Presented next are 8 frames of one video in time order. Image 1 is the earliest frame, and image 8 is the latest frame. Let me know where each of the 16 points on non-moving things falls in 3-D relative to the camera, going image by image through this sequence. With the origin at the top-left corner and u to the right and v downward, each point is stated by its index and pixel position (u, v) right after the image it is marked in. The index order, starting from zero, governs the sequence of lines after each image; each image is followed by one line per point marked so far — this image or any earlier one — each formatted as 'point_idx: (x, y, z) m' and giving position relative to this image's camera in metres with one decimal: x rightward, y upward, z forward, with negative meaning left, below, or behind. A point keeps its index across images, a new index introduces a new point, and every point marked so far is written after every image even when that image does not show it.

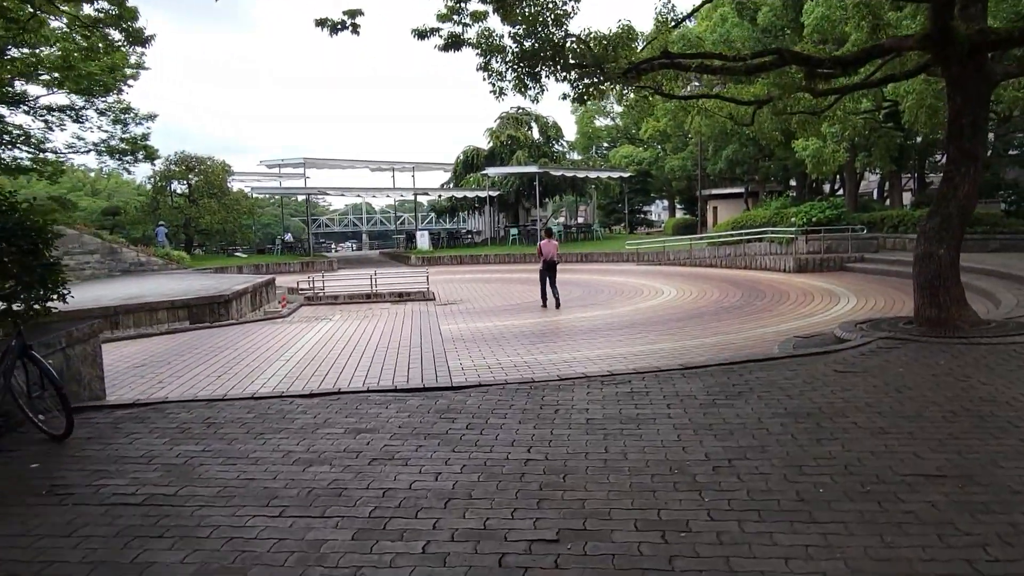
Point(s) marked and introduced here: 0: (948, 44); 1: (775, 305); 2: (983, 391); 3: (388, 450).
0: (+3.8, +2.1, +6.4) m
1: (+4.9, -0.3, +13.3) m
2: (+3.0, -0.7, +4.8) m
3: (-0.7, -0.9, +4.0) m
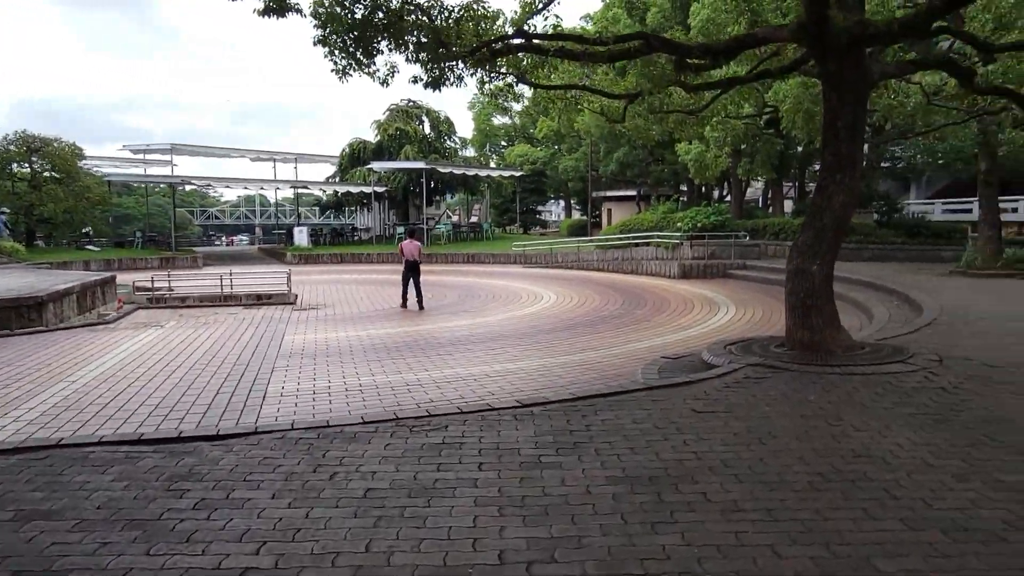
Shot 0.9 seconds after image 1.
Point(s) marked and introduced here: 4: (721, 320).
0: (+2.4, +2.0, +5.7) m
1: (+2.6, -0.5, +12.7) m
2: (+1.9, -0.8, +4.0) m
3: (-1.7, -1.0, +2.8) m
4: (+3.6, -0.5, +12.1) m
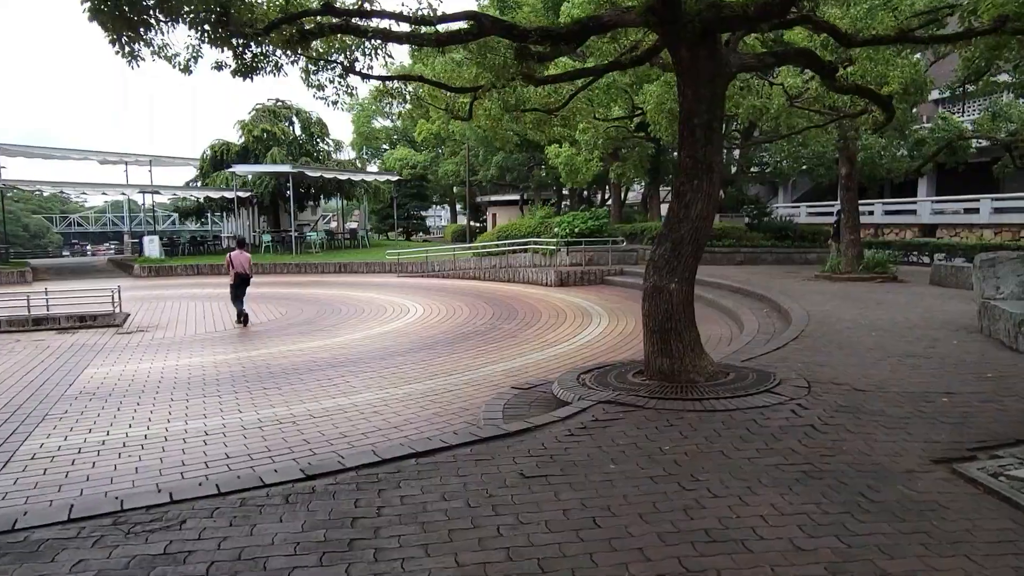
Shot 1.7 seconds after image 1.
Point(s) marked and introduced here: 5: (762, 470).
0: (+1.1, +1.8, +4.9) m
1: (+0.3, -0.7, +11.9) m
2: (+0.9, -1.0, +3.2) m
3: (-2.5, -1.2, +1.4) m
4: (+1.4, -0.7, +11.5) m
5: (+1.3, -0.9, +3.7) m
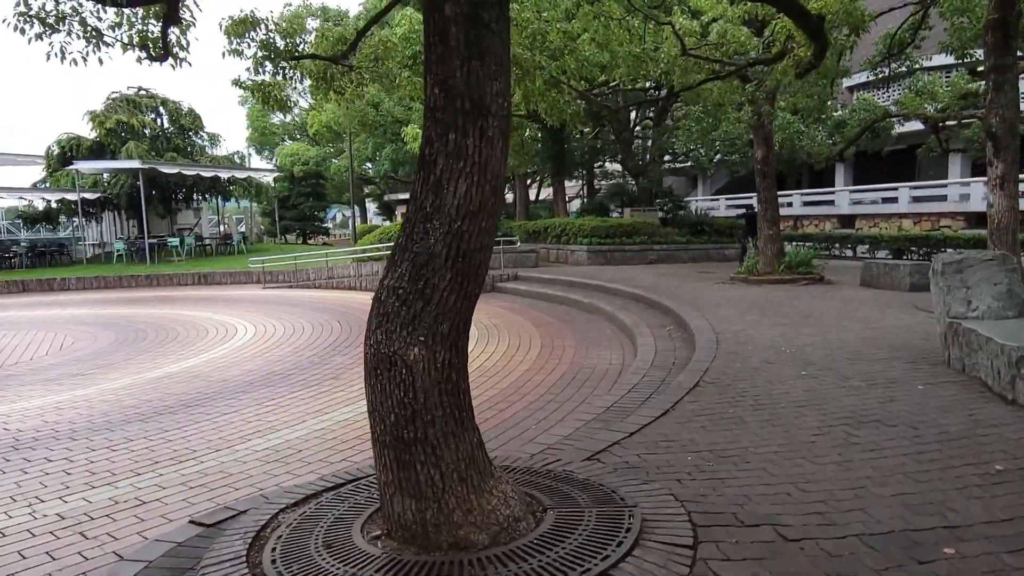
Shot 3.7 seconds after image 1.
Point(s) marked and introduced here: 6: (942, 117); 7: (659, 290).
0: (-0.4, +1.6, +2.2) m
1: (-1.8, -0.9, +9.0) m
2: (-0.4, -1.2, +0.4) m
3: (-3.6, -1.6, -1.6) m
4: (-0.7, -0.9, +8.7) m
5: (0.0, -1.2, +1.0) m
6: (+8.5, +3.4, +14.5) m
7: (+2.5, 0.0, +12.5) m
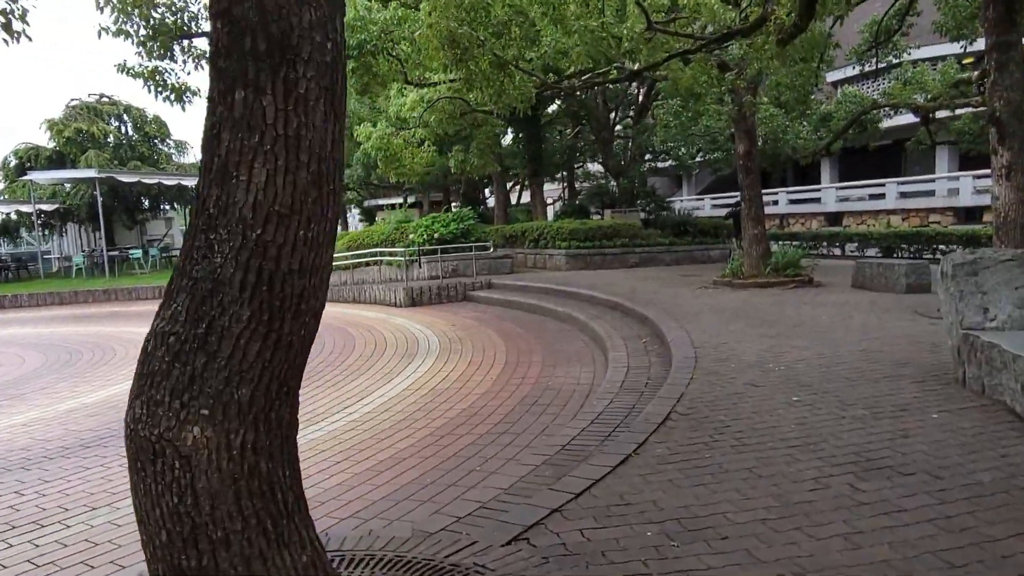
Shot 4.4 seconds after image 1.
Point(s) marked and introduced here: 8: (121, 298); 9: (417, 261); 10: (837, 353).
0: (-0.8, +1.5, +1.3) m
1: (-2.2, -1.1, +8.1) m
2: (-0.7, -1.3, -0.5) m
3: (-3.9, -1.7, -2.6) m
4: (-1.1, -1.0, +7.8) m
5: (-0.4, -1.2, +0.1) m
6: (+7.9, +3.4, +13.7) m
7: (+2.0, -0.1, +11.6) m
8: (-10.5, -0.3, +19.8) m
9: (-2.2, +0.6, +17.1) m
10: (+2.7, -0.5, +6.2) m
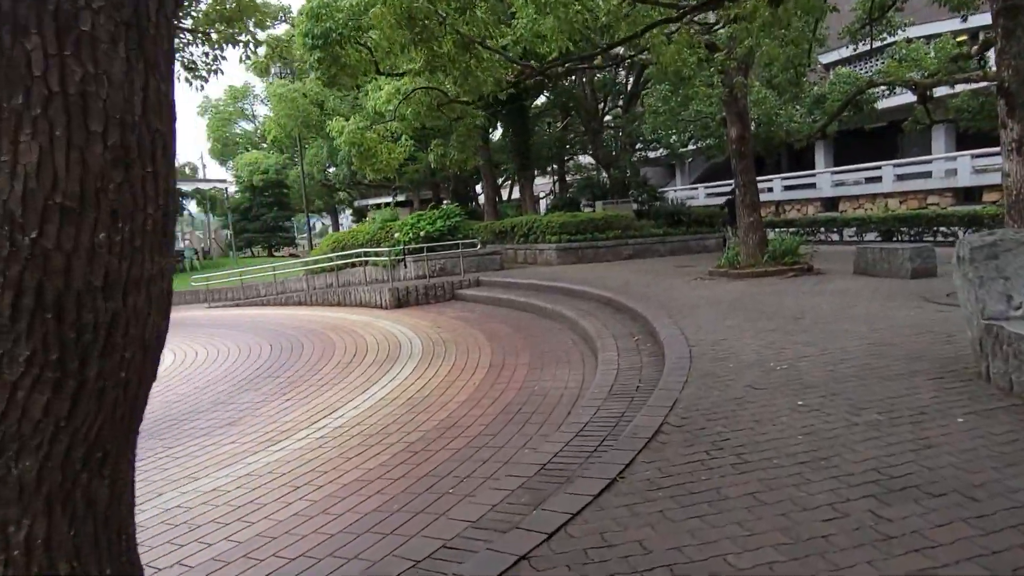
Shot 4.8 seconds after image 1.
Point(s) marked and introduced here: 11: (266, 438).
0: (-1.0, +1.4, +0.8) m
1: (-2.4, -1.1, +7.6) m
2: (-0.8, -1.4, -1.0) m
3: (-4.0, -1.9, -3.1) m
4: (-1.3, -1.1, +7.3) m
5: (-0.5, -1.3, -0.4) m
6: (+7.5, +3.7, +13.2) m
7: (+1.8, 0.0, +11.1) m
8: (-10.7, -0.5, +19.2) m
9: (-2.5, +0.6, +16.6) m
10: (+2.6, -0.5, +5.7) m
11: (-2.0, -1.2, +6.1) m
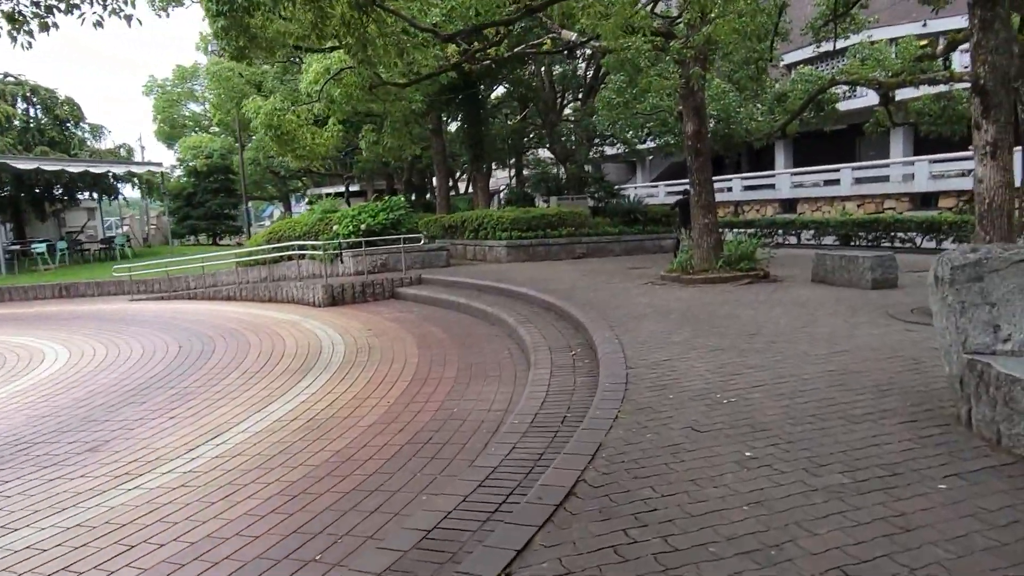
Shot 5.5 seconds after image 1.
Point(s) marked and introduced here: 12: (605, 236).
0: (-1.4, +1.3, -0.2) m
1: (-3.1, -1.1, +6.6) m
2: (-1.1, -1.5, -1.9) m
3: (-4.2, -2.0, -4.1) m
4: (-2.0, -1.1, +6.4) m
5: (-0.8, -1.4, -1.3) m
6: (+6.6, +3.5, +12.7) m
7: (+0.9, -0.1, +10.3) m
8: (-12.0, -0.2, +17.8) m
9: (-3.6, +0.7, +15.5) m
10: (+1.9, -0.6, +5.0) m
11: (-2.7, -1.3, +5.1) m
12: (+2.3, +1.3, +18.5) m
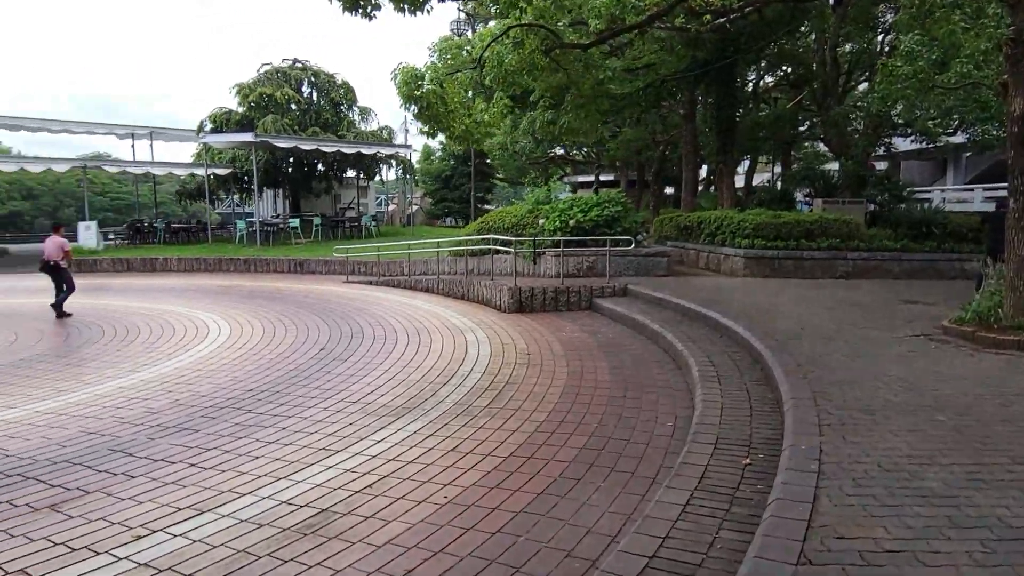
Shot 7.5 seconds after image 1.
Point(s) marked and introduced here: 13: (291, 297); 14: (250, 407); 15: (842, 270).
0: (-2.8, +1.1, -1.8) m
1: (-2.3, -1.2, +5.2) m
2: (-3.4, -1.7, -3.4) m
3: (-7.1, -1.9, -4.4) m
4: (-1.3, -1.3, +4.6) m
5: (-2.9, -1.7, -2.9) m
6: (+9.3, +2.6, +7.4) m
7: (+2.9, -0.5, +7.3) m
8: (-6.5, +0.5, +18.8) m
9: (+0.6, +0.7, +13.7) m
10: (+1.9, -1.1, +1.9) m
11: (-2.4, -1.4, +3.7) m
12: (+7.2, +0.7, +14.4) m
13: (-4.2, -0.2, +13.5) m
14: (-2.3, -1.1, +6.5) m
15: (+6.4, +0.4, +14.2) m
